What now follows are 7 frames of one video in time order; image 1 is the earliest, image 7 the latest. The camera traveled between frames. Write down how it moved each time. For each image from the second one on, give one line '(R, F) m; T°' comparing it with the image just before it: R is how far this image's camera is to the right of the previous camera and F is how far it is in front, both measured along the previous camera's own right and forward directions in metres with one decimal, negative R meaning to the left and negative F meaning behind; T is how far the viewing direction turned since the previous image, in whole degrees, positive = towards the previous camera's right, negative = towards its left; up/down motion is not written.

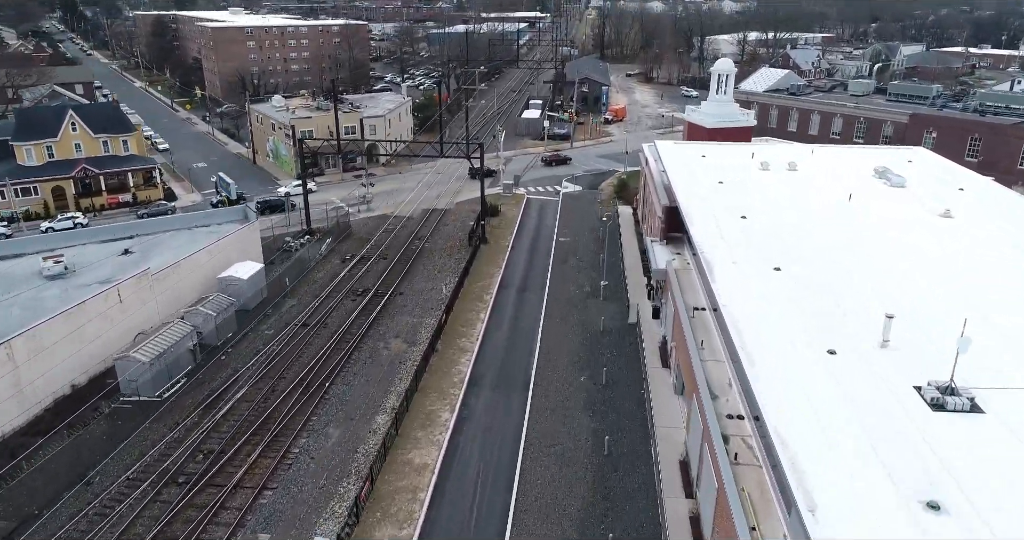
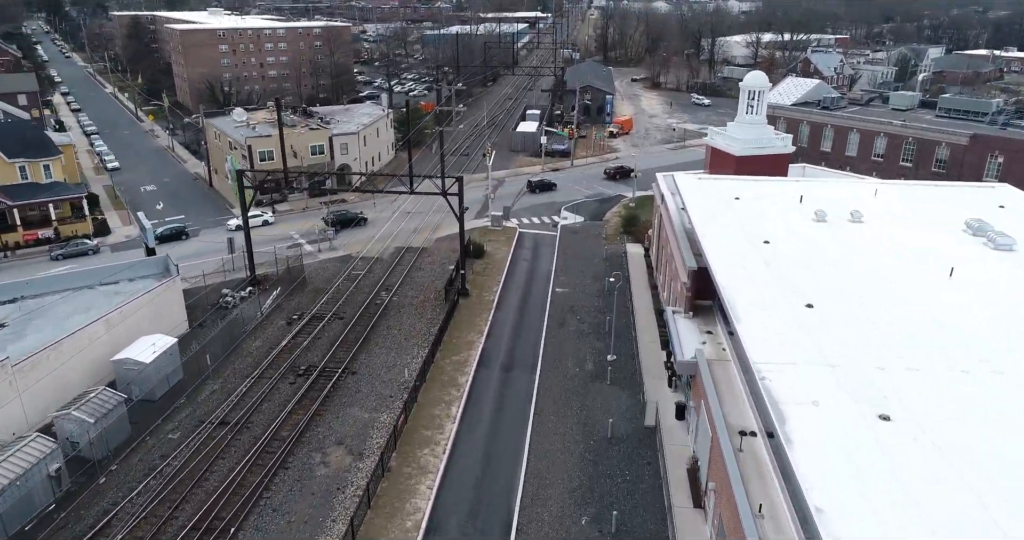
(+0.7, +6.9) m; 0°
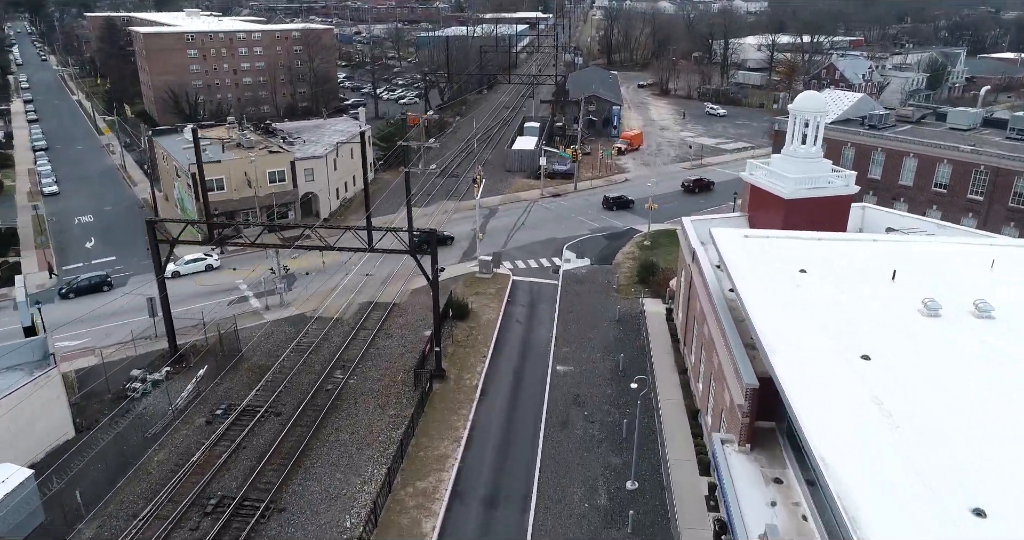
(+0.4, +6.9) m; 0°
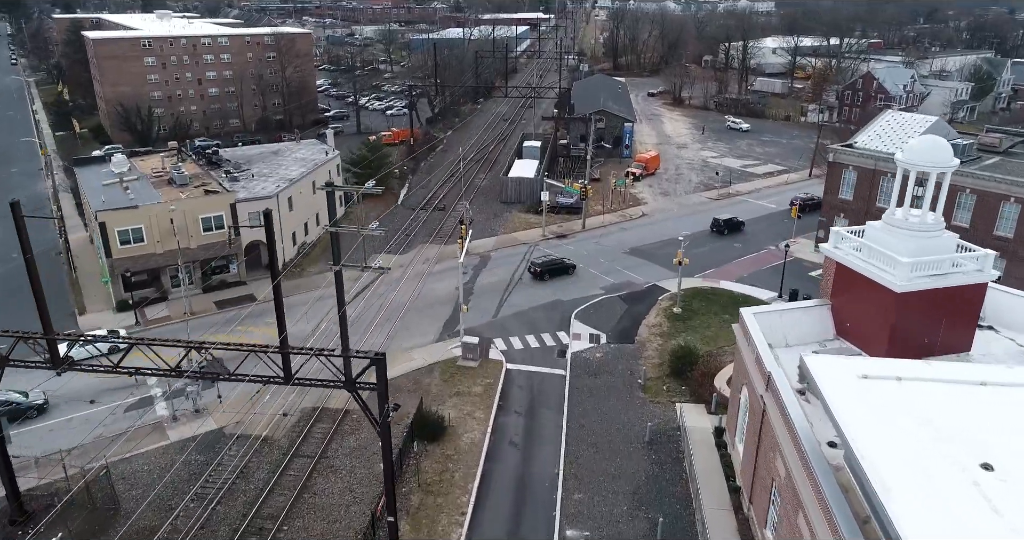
(+0.3, +7.9) m; 0°
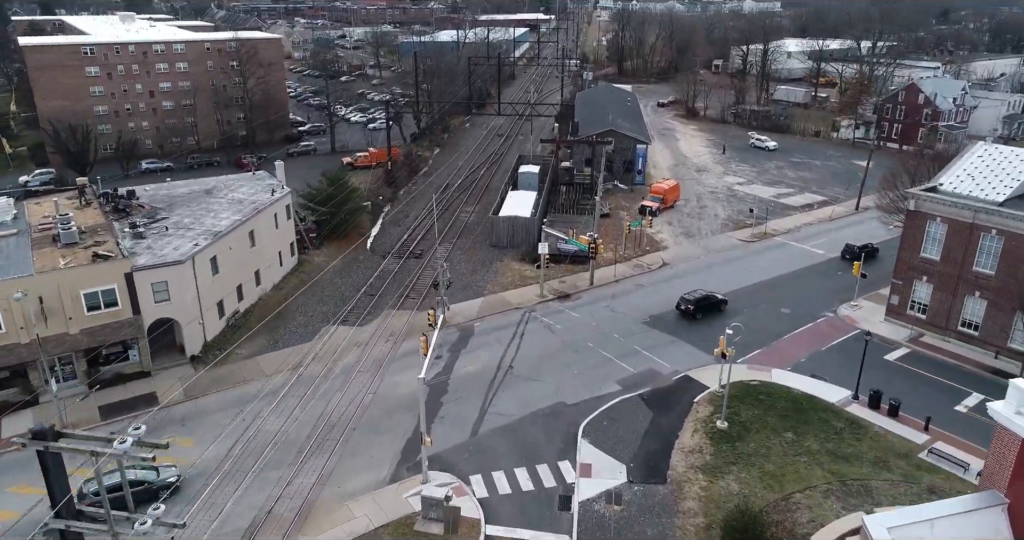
(+0.5, +7.9) m; 0°
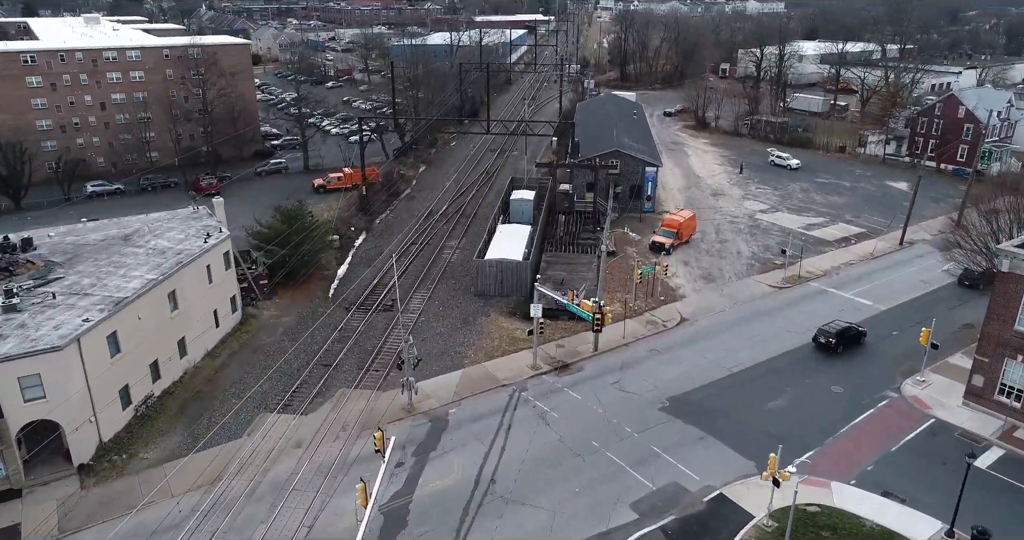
(+0.5, +6.0) m; 0°
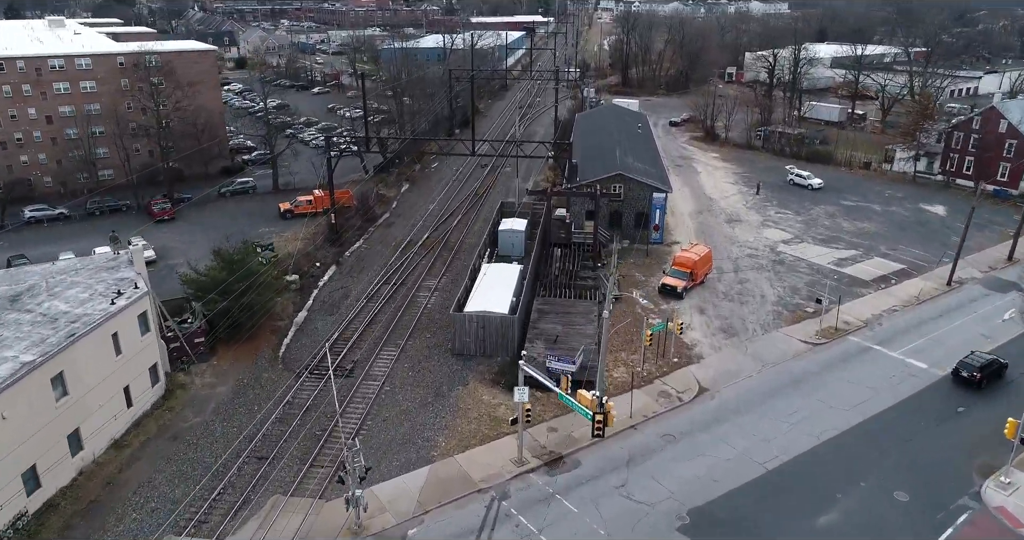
(+0.6, +5.2) m; 0°
